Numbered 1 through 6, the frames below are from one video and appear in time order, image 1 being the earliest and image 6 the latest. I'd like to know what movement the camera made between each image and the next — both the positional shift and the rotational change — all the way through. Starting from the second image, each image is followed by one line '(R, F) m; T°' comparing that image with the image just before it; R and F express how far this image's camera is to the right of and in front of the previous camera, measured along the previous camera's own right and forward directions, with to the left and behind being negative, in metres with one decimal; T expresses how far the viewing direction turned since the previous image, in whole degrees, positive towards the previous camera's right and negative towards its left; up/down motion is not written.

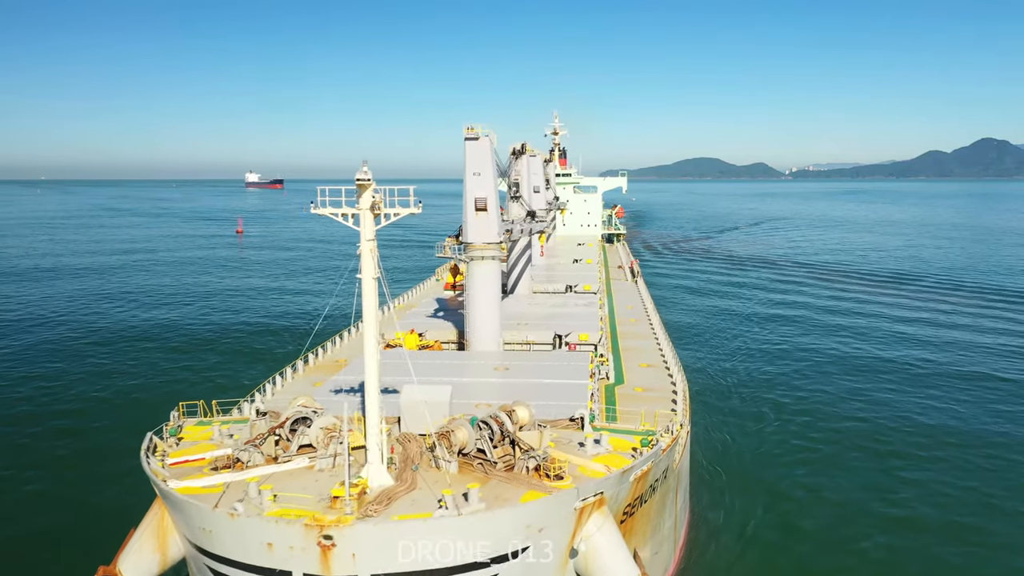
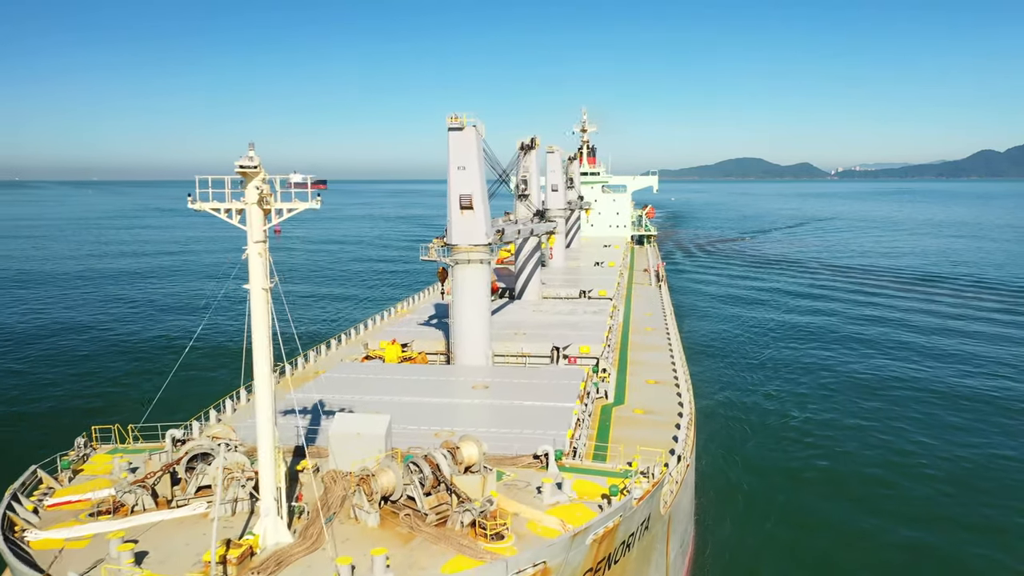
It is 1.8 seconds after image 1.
(+2.1, +3.0) m; -3°
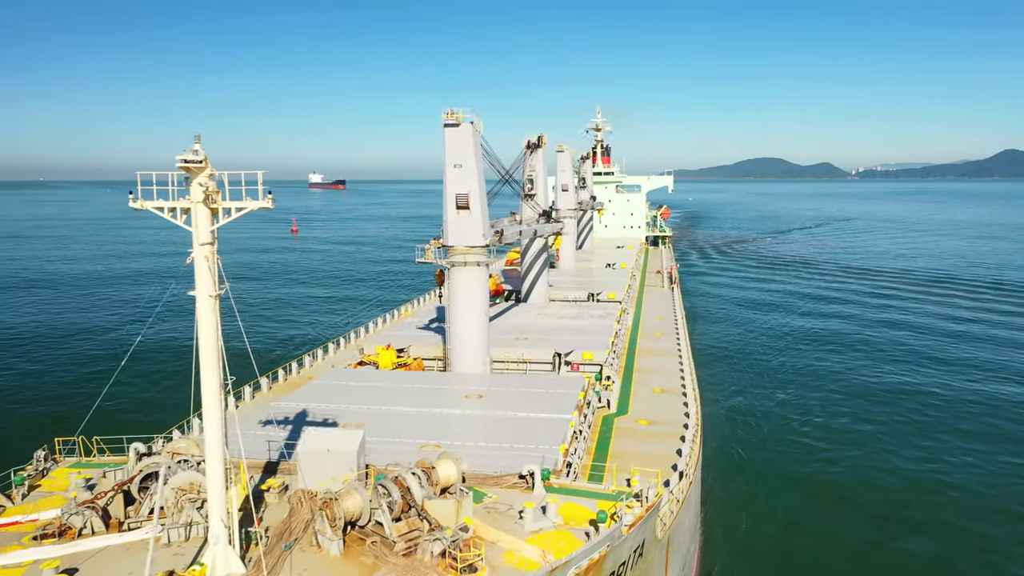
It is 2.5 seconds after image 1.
(+0.8, +1.2) m; -2°
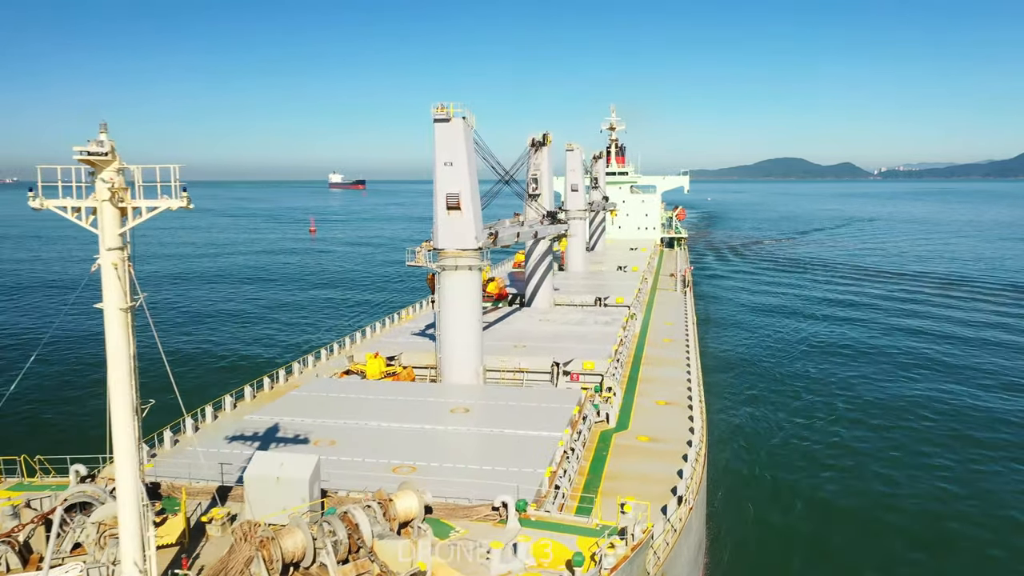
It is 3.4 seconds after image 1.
(+0.9, +1.6) m; -2°
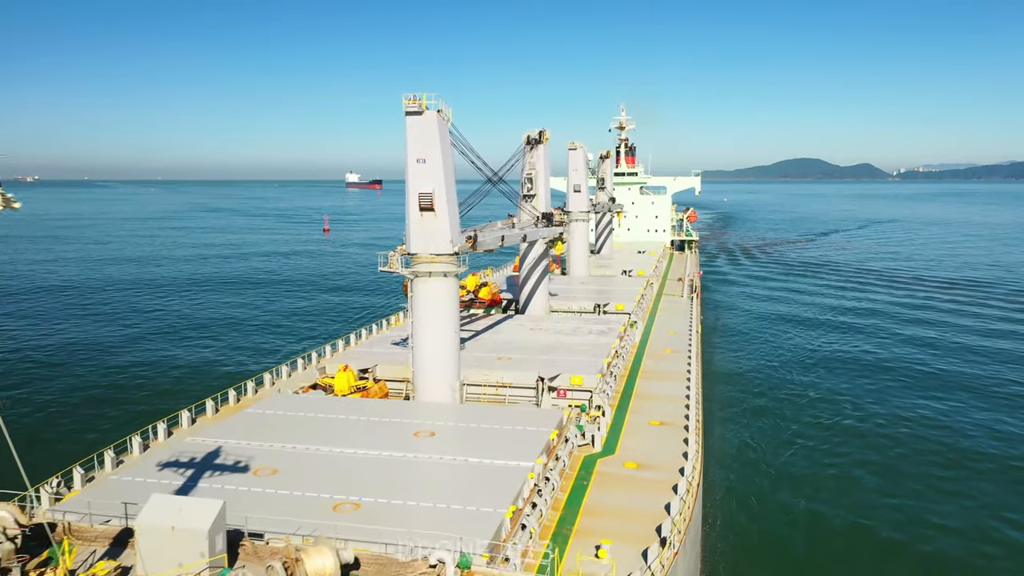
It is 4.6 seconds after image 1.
(+1.2, +2.1) m; -1°
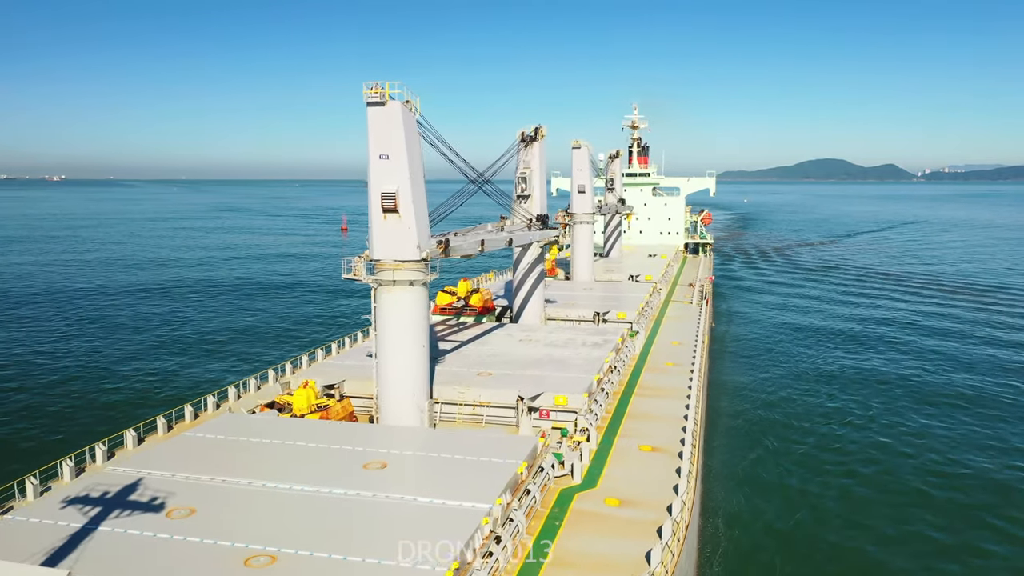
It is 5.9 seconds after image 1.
(+1.4, +2.3) m; -2°
